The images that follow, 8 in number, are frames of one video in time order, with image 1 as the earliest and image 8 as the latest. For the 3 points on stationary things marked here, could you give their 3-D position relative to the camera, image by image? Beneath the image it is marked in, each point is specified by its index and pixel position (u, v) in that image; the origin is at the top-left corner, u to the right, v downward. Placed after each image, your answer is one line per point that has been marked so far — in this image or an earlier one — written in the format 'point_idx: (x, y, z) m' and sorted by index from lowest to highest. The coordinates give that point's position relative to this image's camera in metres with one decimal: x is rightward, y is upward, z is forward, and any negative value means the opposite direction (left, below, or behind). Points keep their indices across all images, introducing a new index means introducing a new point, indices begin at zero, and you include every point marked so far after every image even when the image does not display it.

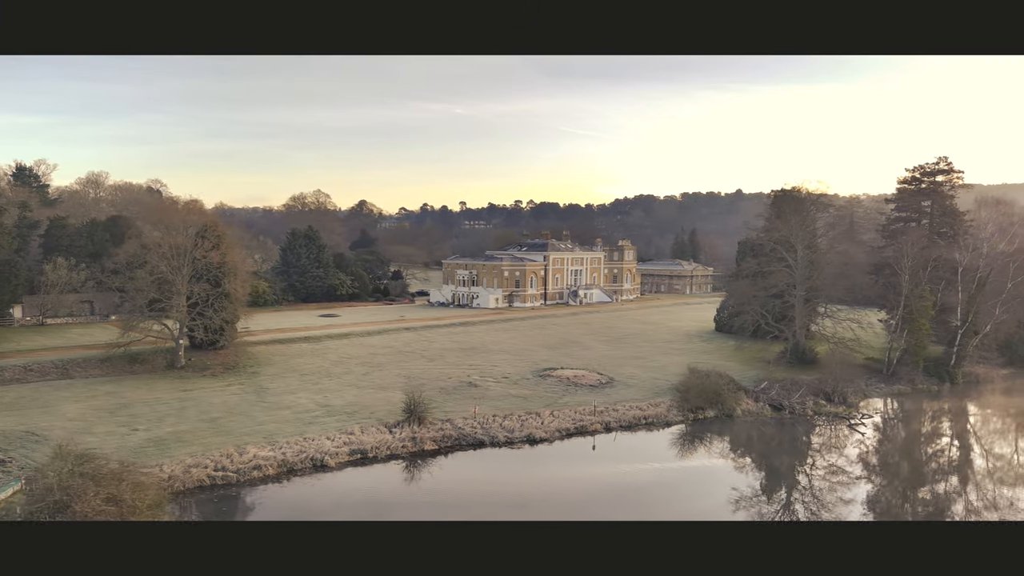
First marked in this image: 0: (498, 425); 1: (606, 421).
0: (-0.5, -4.6, +18.7) m
1: (+3.3, -4.8, +19.9) m
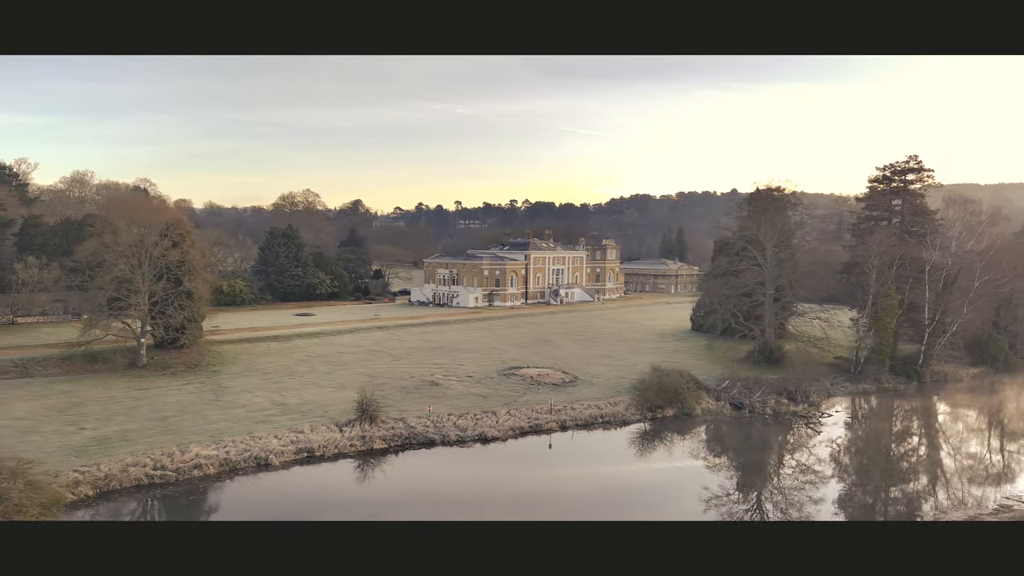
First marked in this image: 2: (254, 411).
0: (-2.1, -4.6, +18.6) m
1: (+1.8, -4.7, +19.9) m
2: (-8.9, -4.2, +19.1) m
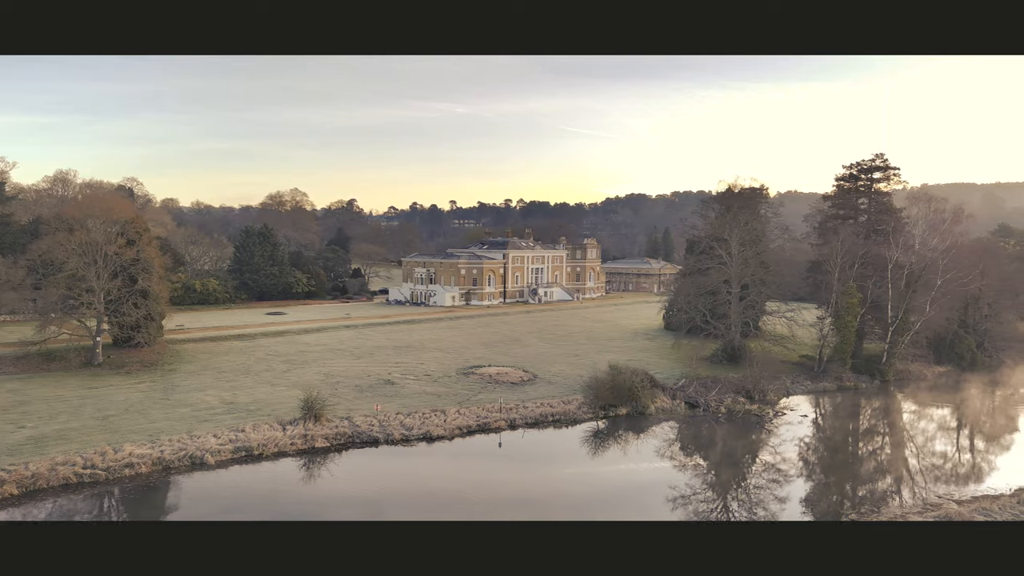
0: (-3.8, -4.5, +18.5) m
1: (0.0, -4.6, +19.8) m
2: (-10.7, -4.2, +18.9) m
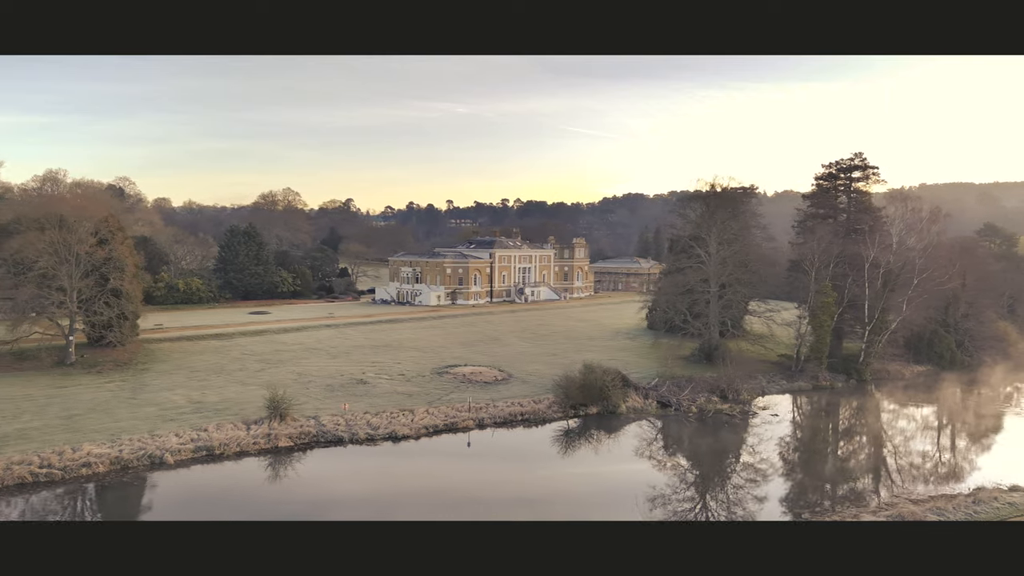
0: (-4.9, -4.5, +18.5) m
1: (-1.1, -4.6, +19.8) m
2: (-11.8, -4.1, +18.9) m
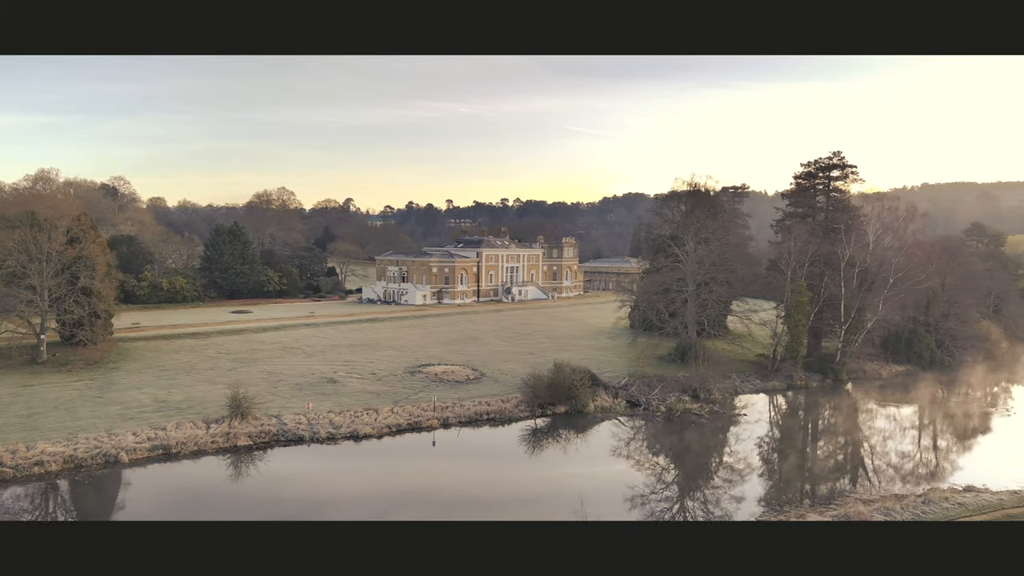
0: (-6.2, -4.4, +18.4) m
1: (-2.4, -4.5, +19.7) m
2: (-13.0, -4.1, +18.8) m
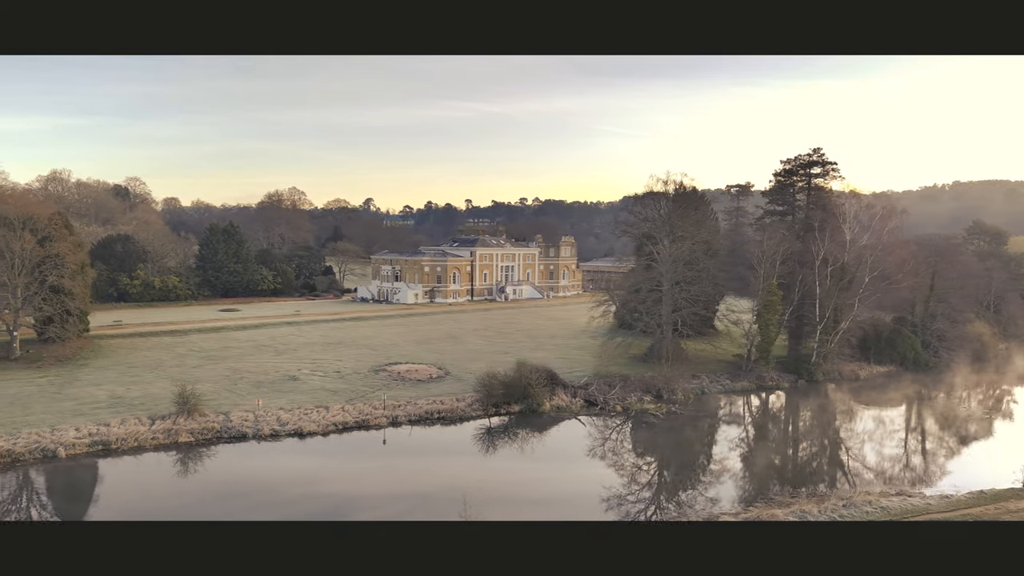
0: (-8.0, -4.4, +18.5) m
1: (-4.1, -4.5, +19.6) m
2: (-14.8, -4.0, +19.1) m
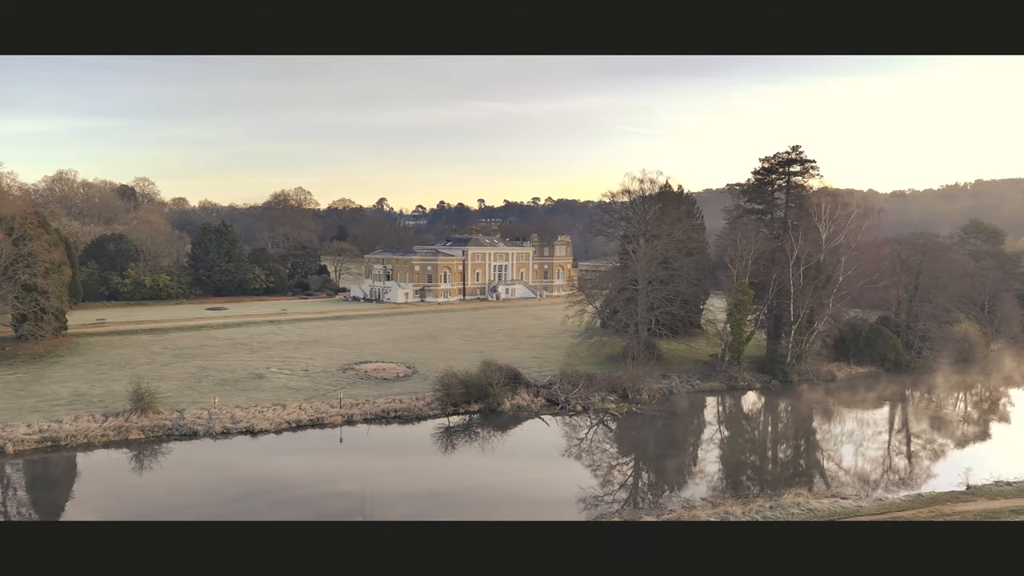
0: (-9.5, -4.3, +18.5) m
1: (-5.7, -4.4, +19.6) m
2: (-16.3, -3.9, +19.3) m
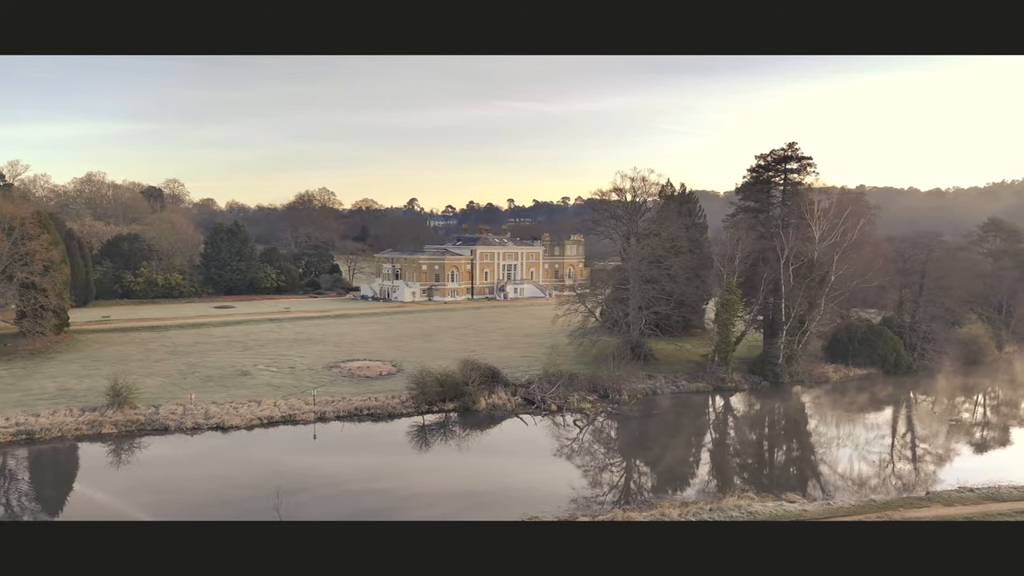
0: (-10.6, -4.2, +18.8) m
1: (-6.6, -4.3, +19.7) m
2: (-17.3, -3.8, +19.9) m
